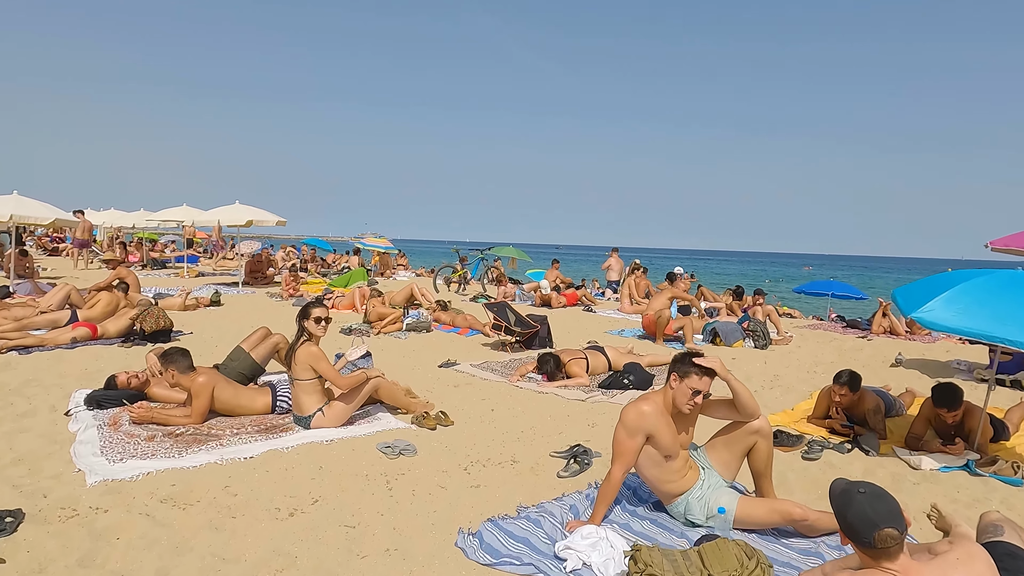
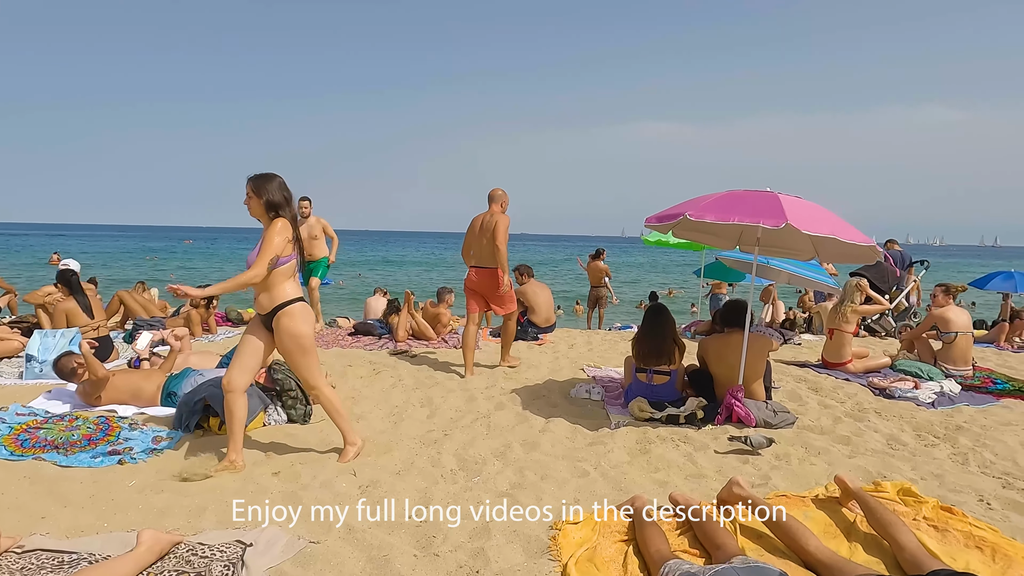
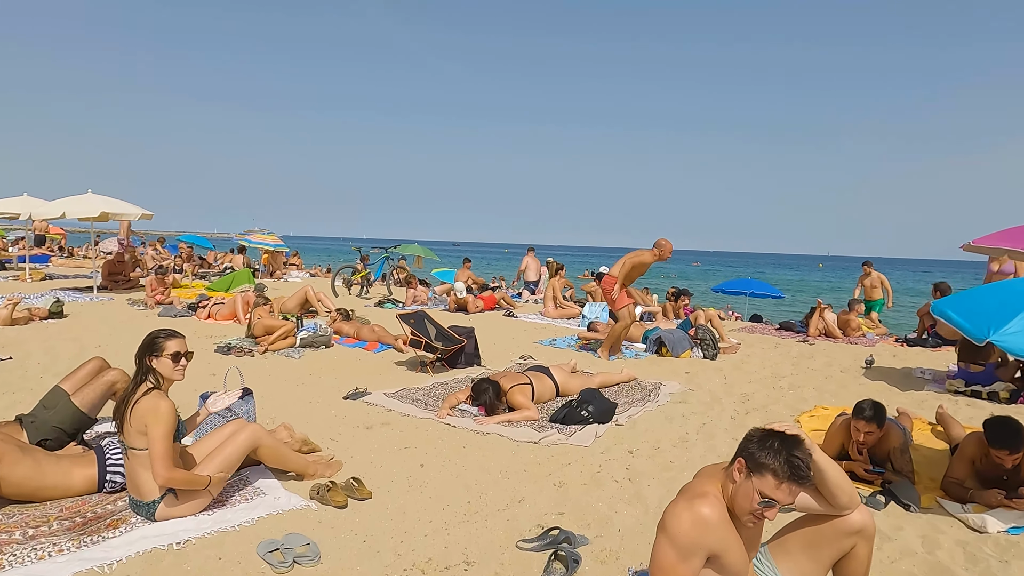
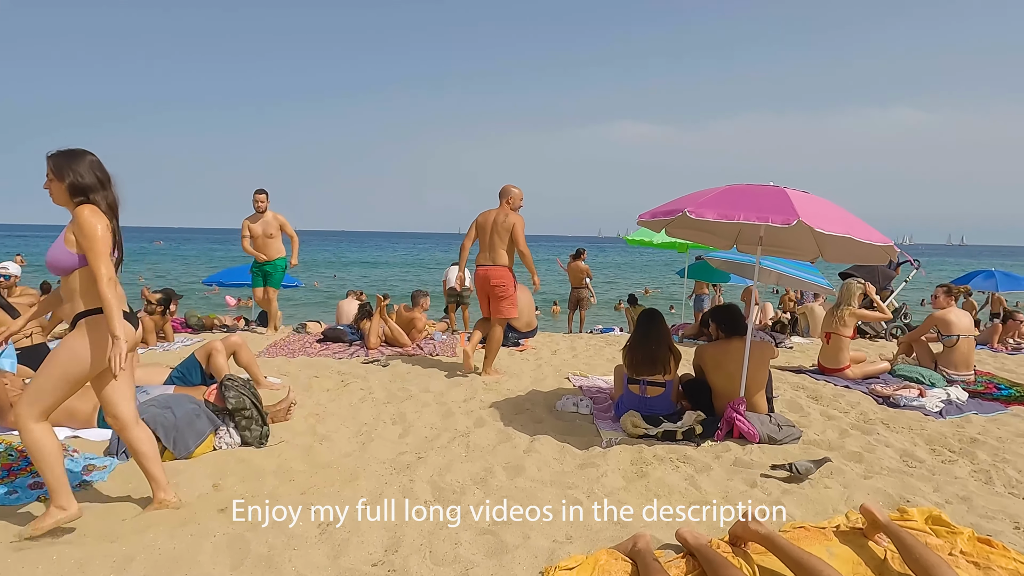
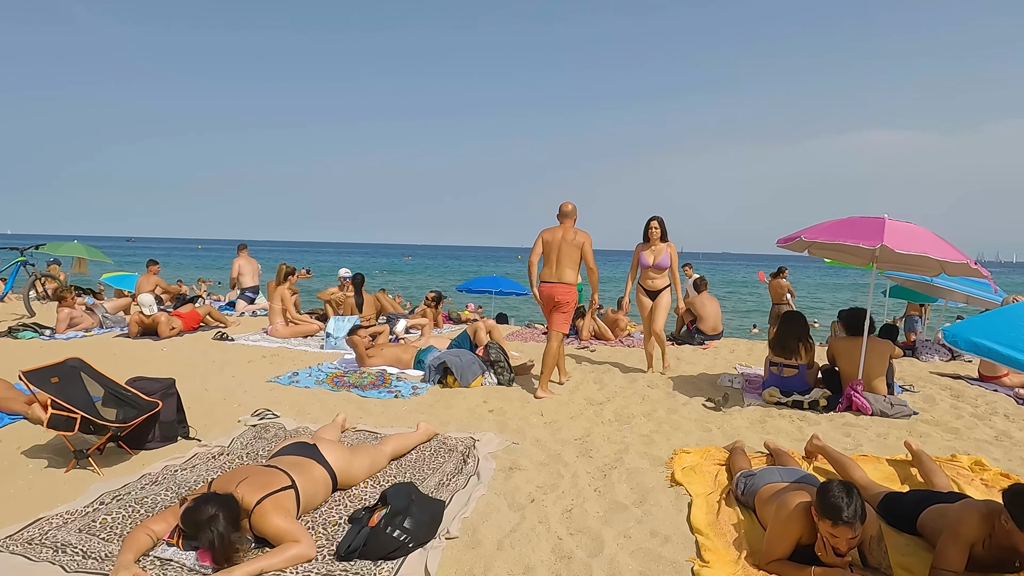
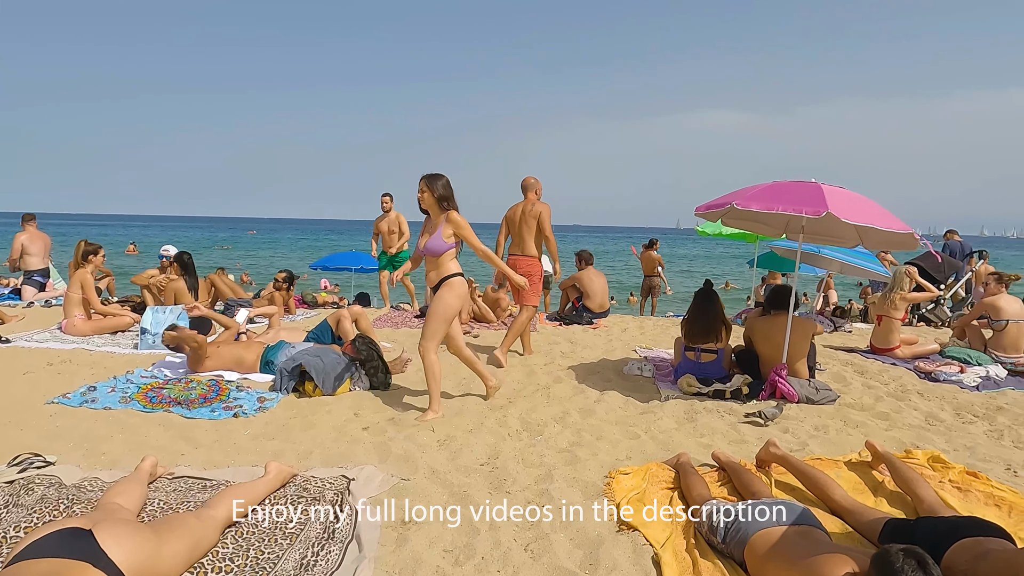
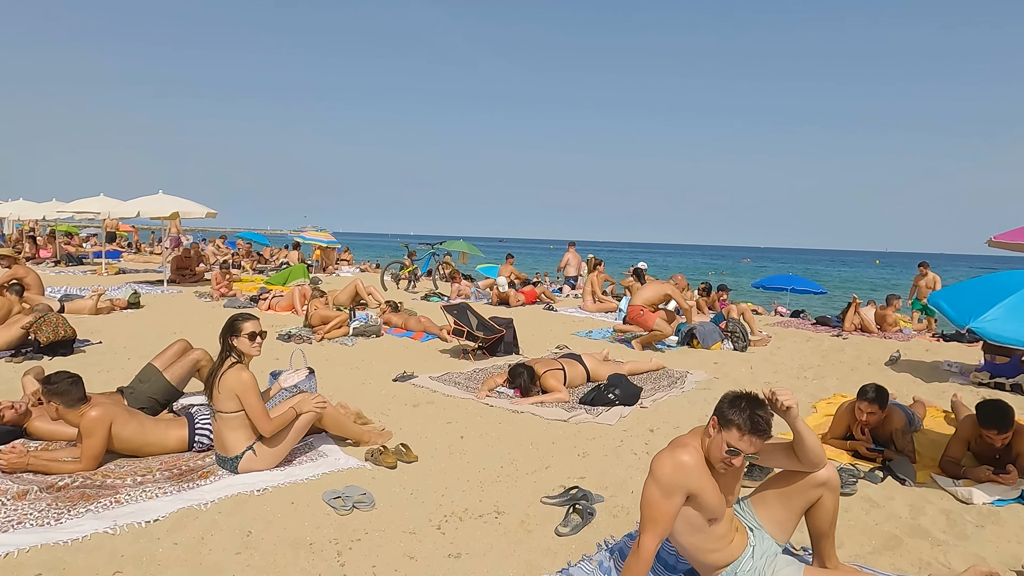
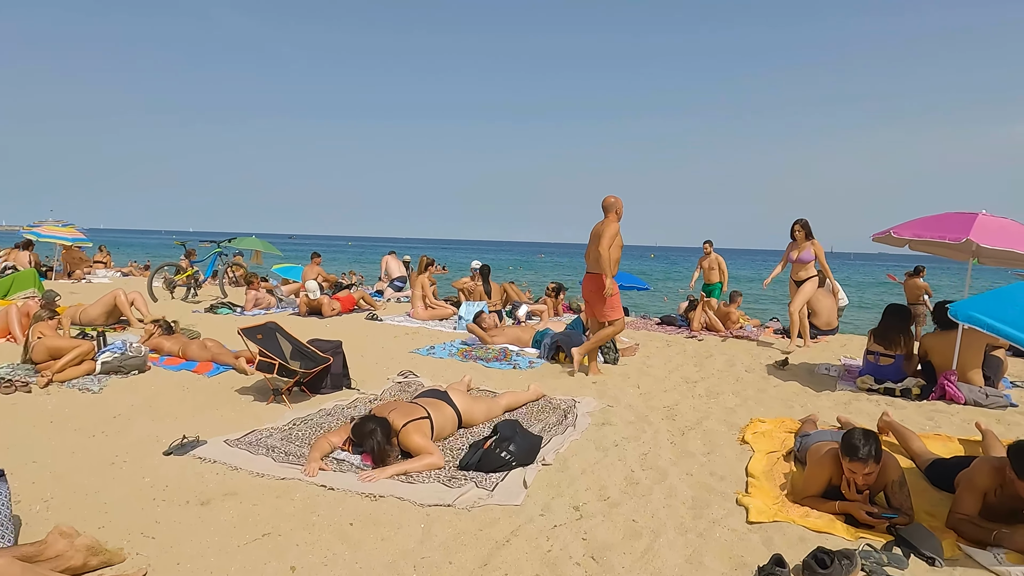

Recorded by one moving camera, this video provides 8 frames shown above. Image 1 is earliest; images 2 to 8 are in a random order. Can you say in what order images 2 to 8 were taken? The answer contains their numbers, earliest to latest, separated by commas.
7, 3, 8, 5, 6, 2, 4
